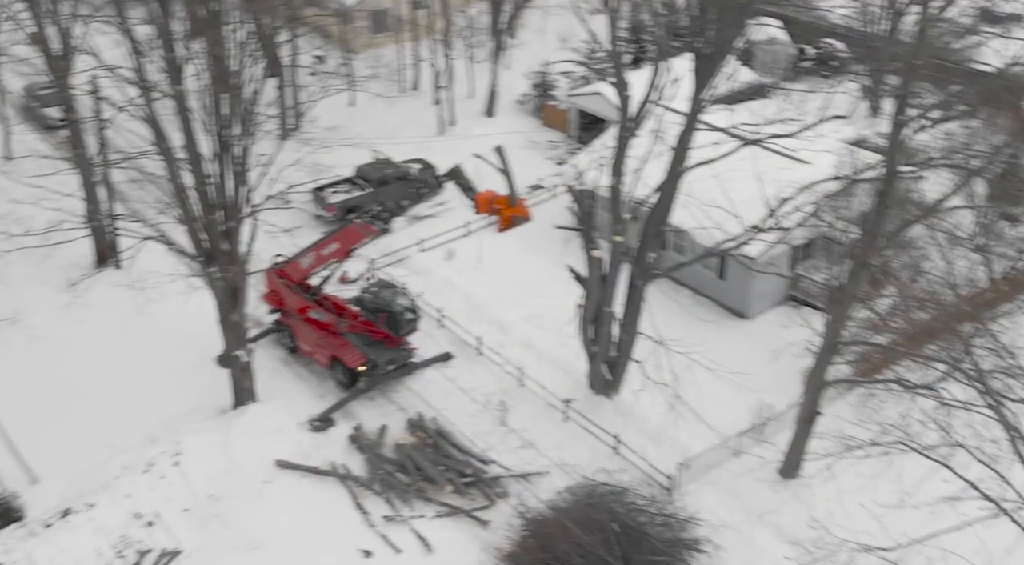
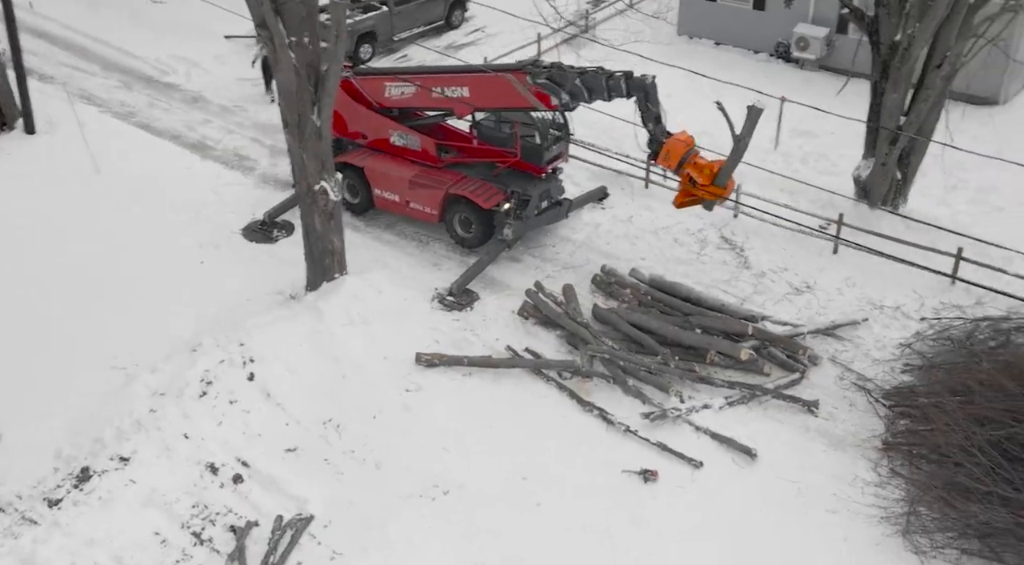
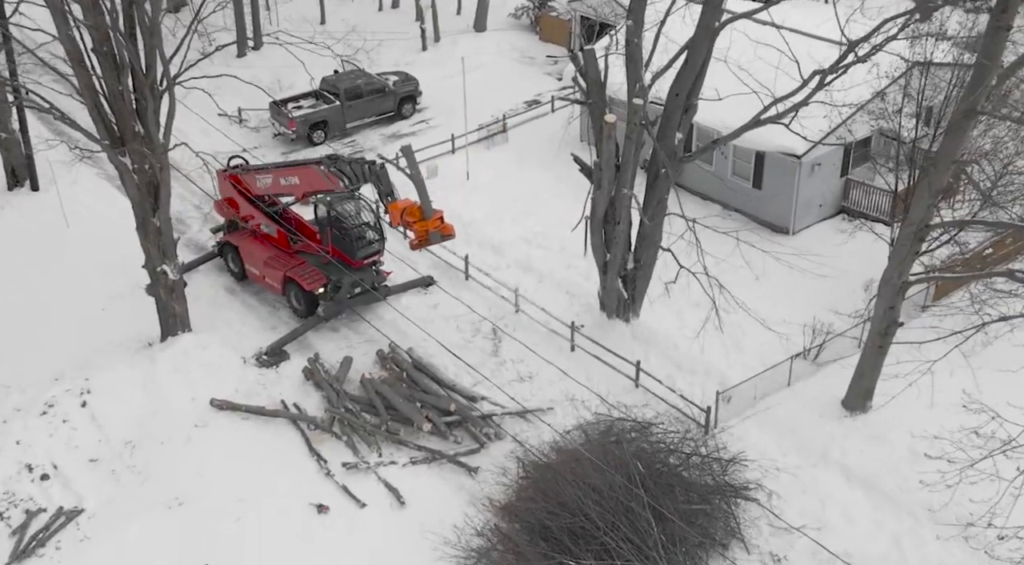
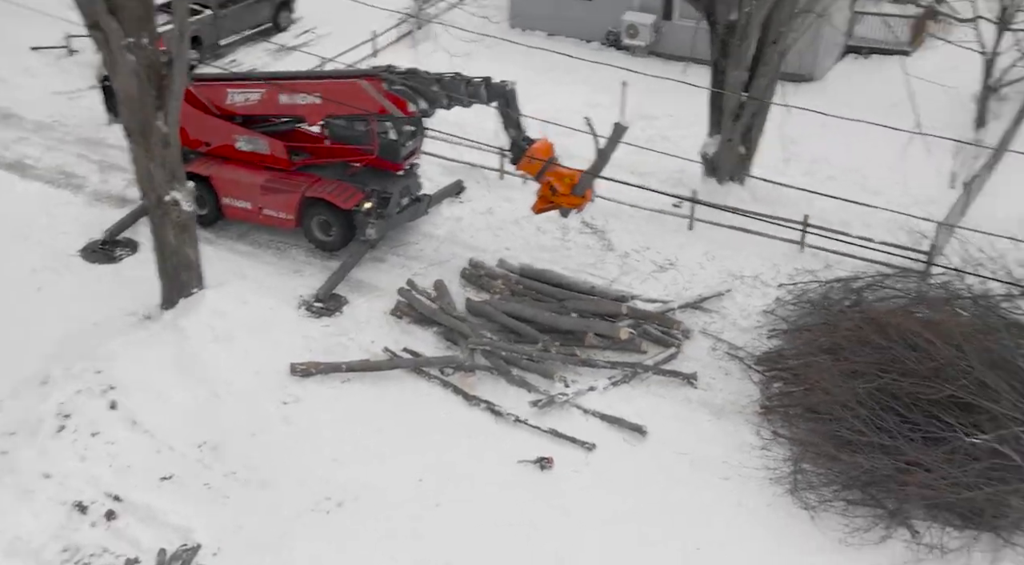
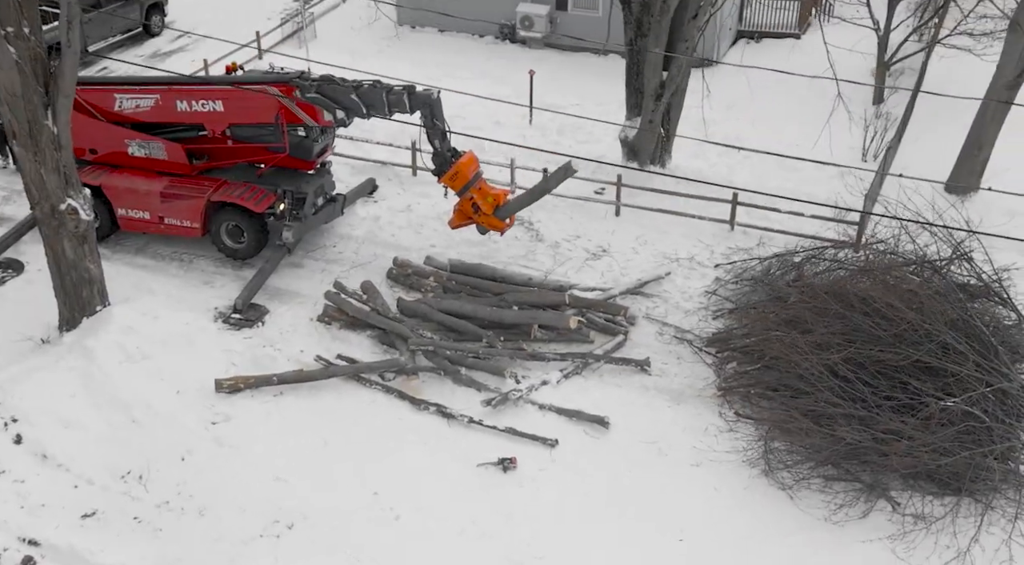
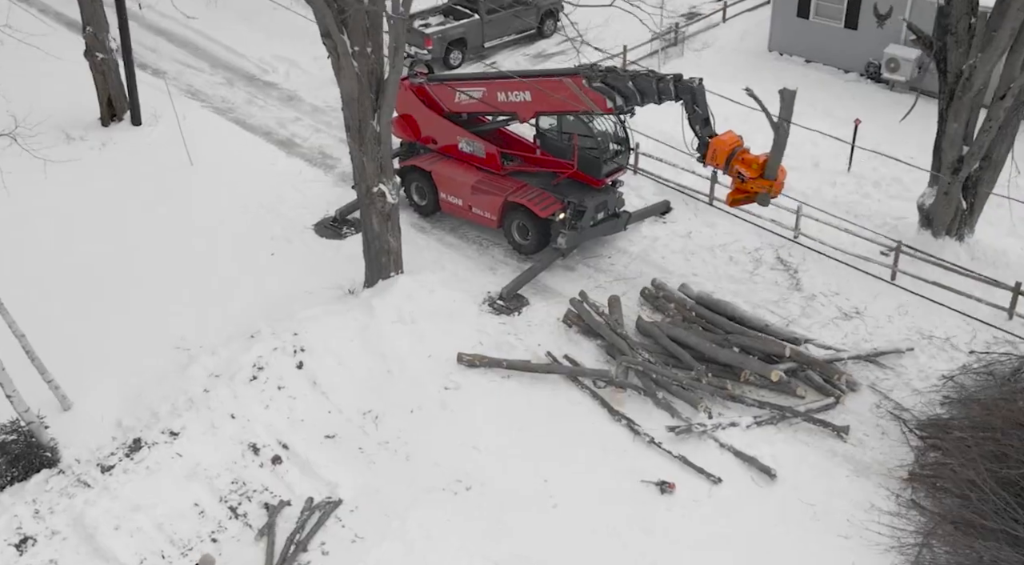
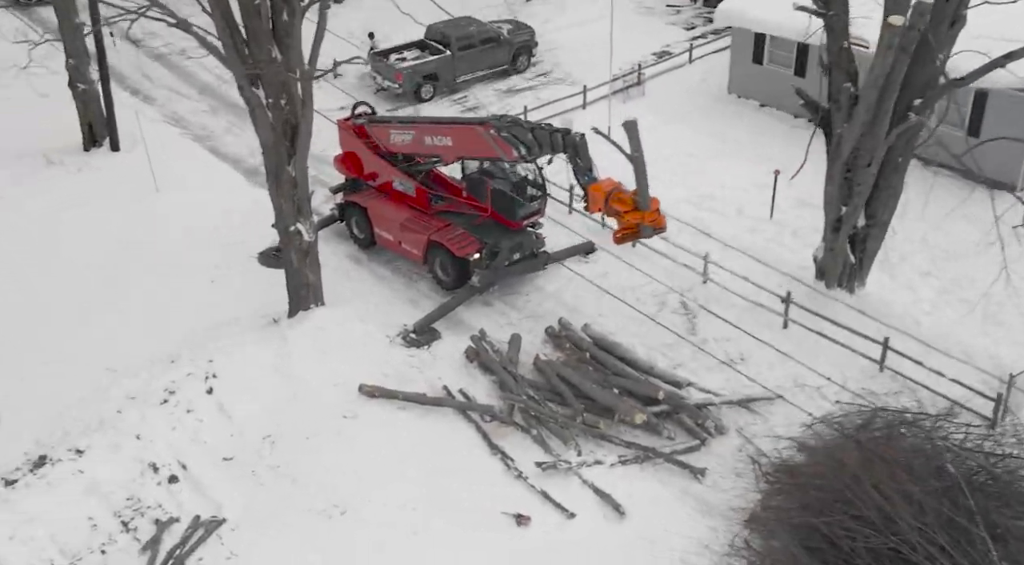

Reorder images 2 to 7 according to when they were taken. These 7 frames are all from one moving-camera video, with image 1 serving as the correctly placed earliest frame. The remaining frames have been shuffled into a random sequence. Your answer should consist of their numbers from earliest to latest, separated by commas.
3, 7, 6, 2, 4, 5
